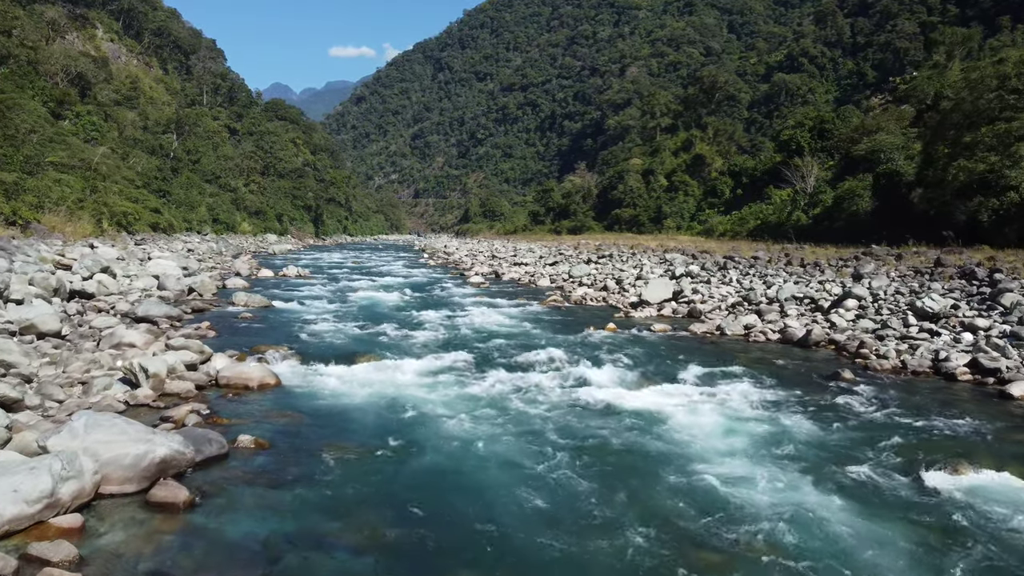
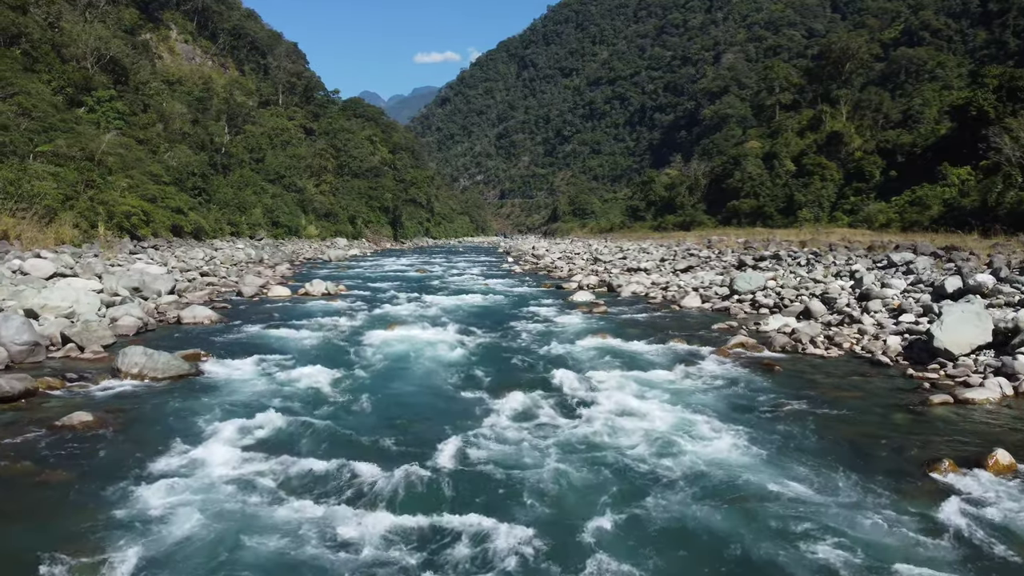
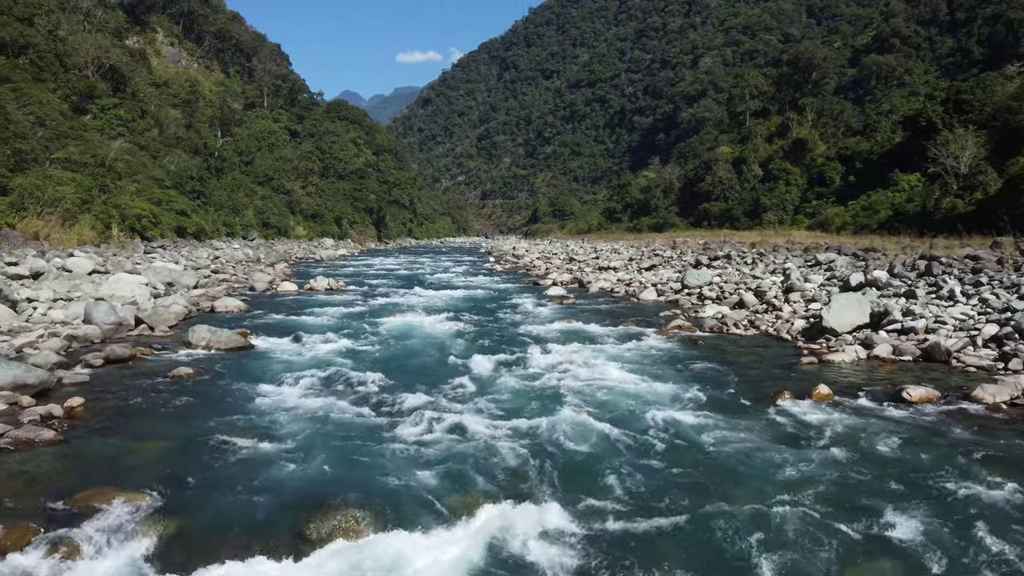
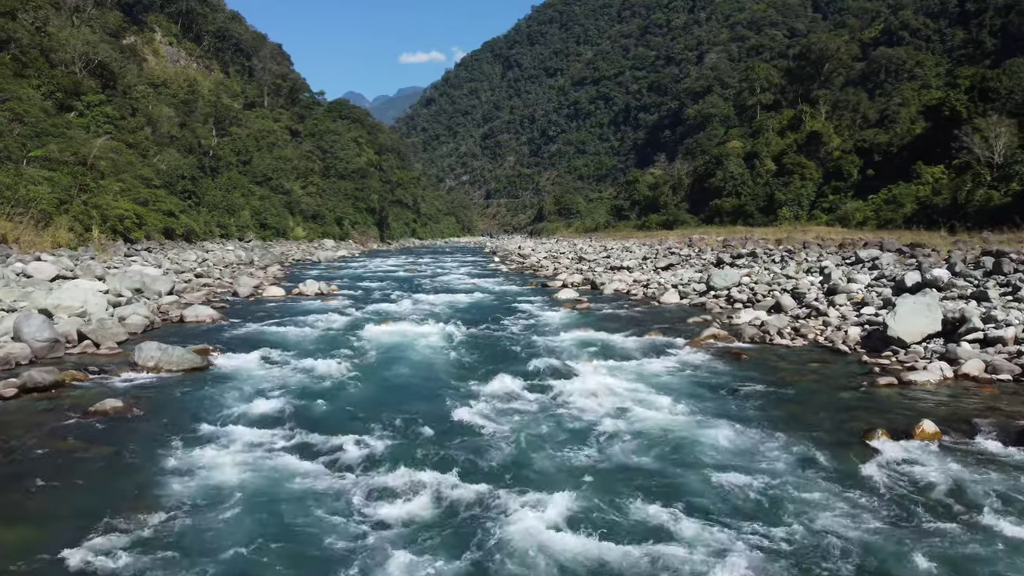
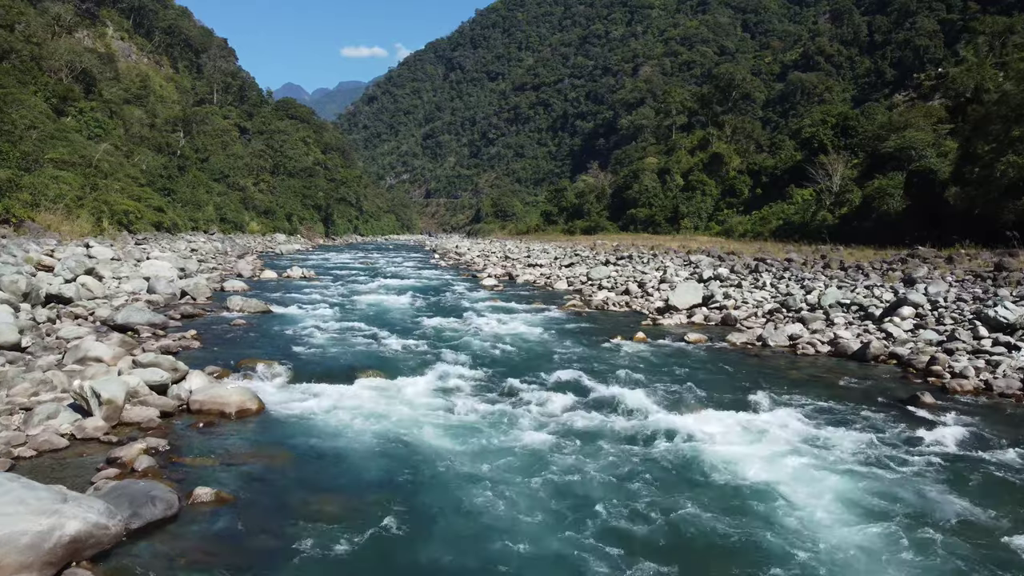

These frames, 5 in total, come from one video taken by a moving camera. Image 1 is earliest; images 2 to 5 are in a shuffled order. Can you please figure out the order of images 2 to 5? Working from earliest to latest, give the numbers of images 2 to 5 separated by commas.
5, 3, 4, 2
